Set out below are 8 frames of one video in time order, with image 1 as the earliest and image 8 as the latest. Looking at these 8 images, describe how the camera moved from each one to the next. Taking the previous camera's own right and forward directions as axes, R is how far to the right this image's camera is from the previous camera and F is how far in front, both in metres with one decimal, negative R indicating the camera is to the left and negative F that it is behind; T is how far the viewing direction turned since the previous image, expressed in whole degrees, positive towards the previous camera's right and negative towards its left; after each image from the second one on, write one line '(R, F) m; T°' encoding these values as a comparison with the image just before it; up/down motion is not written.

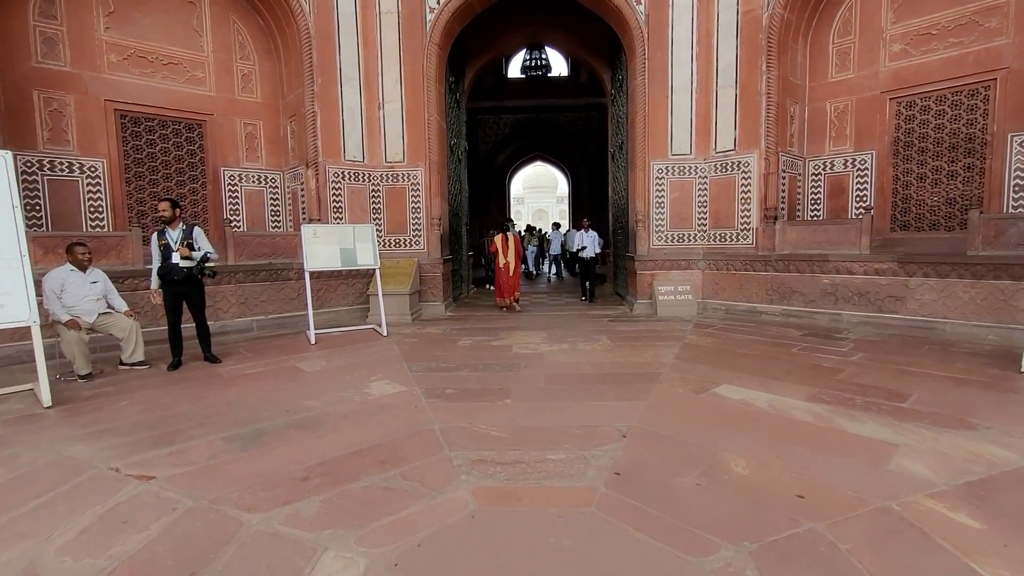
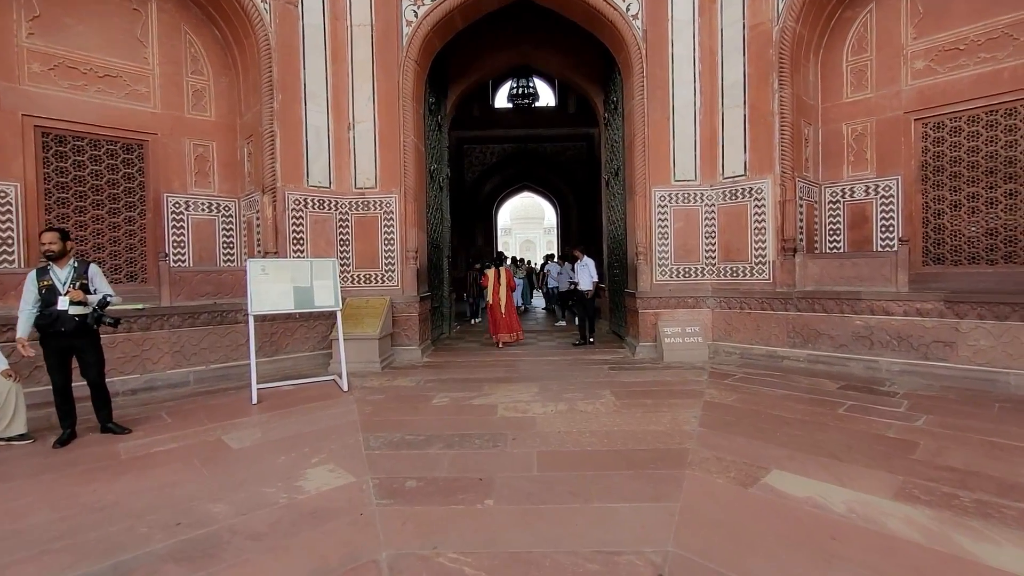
(0.0, +0.8) m; +1°
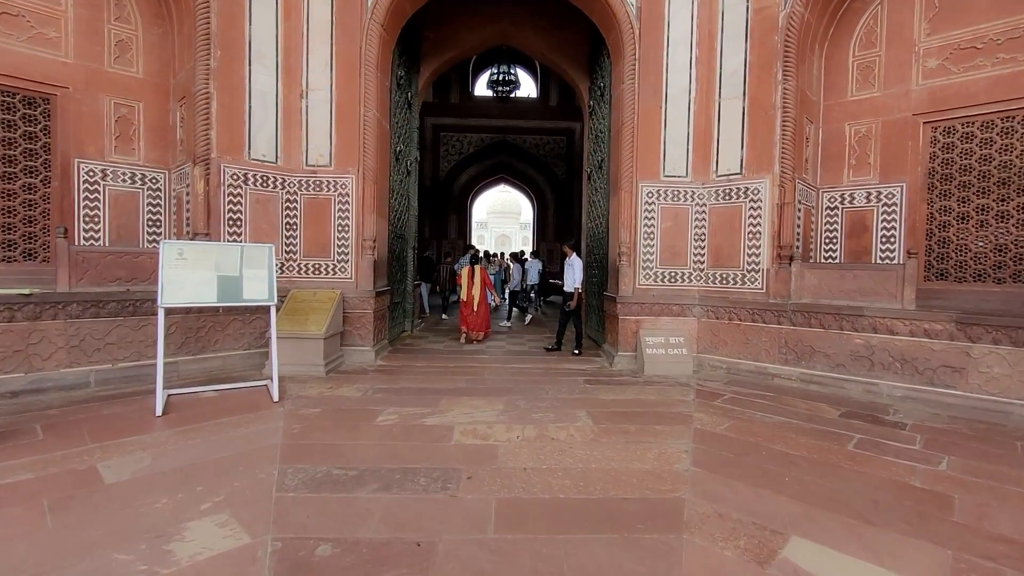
(+0.1, +0.6) m; +3°
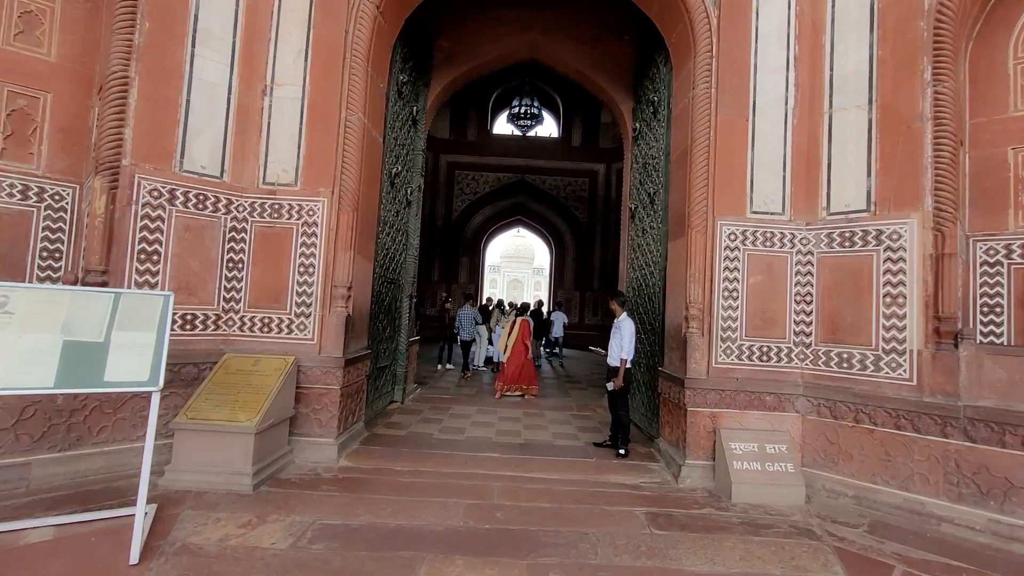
(-0.1, +1.5) m; -1°
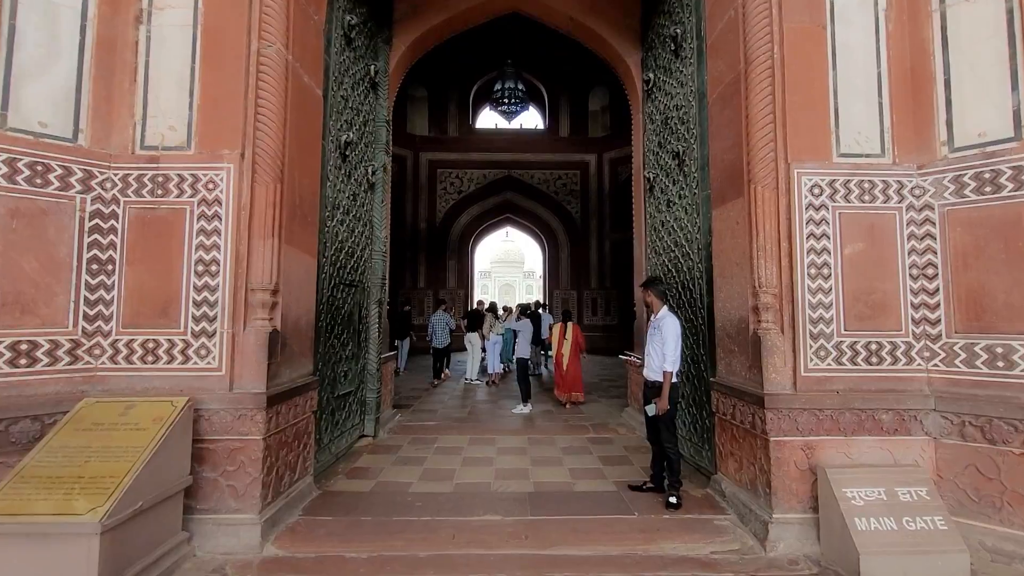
(0.0, +1.1) m; +1°
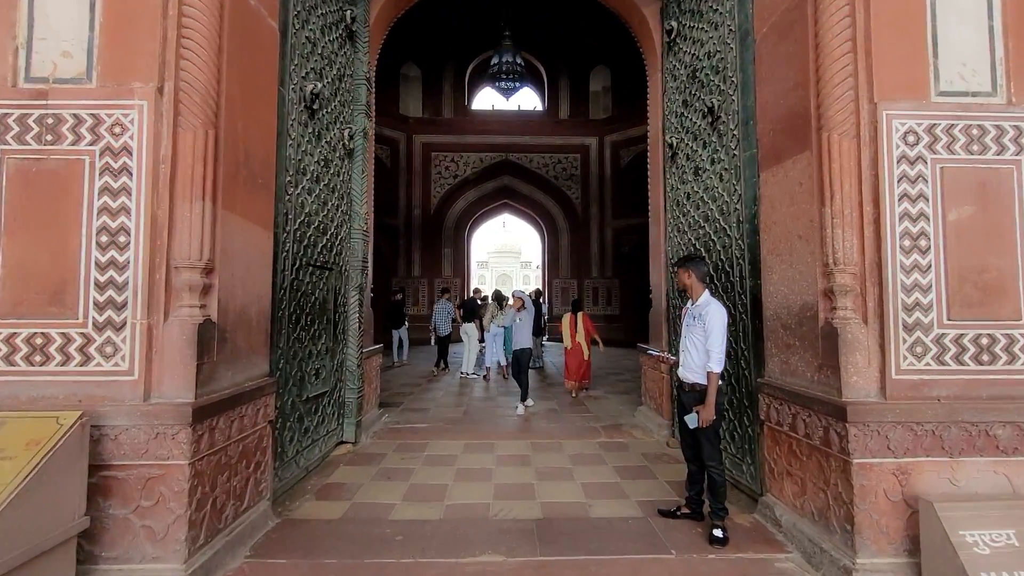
(0.0, +0.6) m; 0°
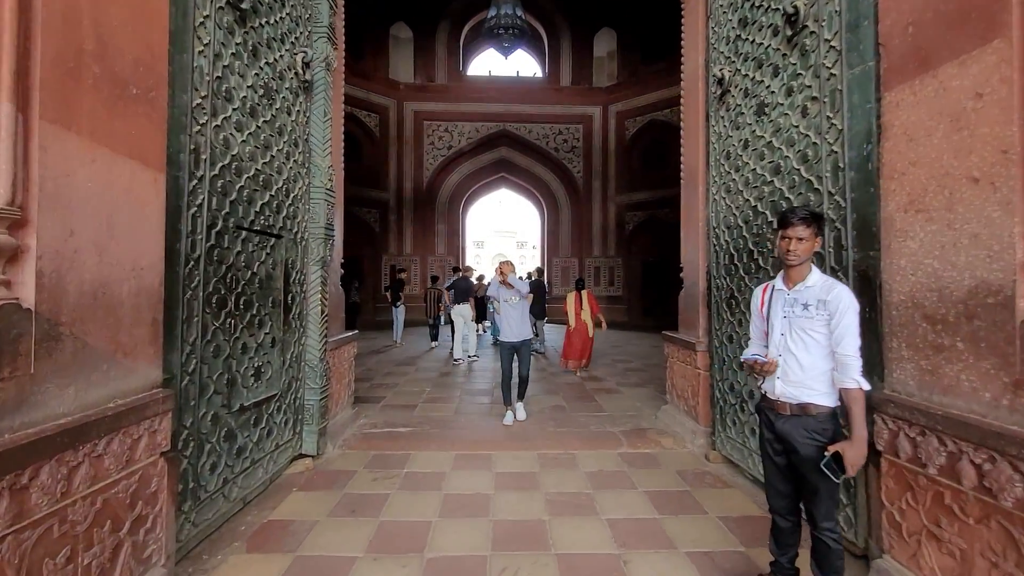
(0.0, +0.8) m; +1°
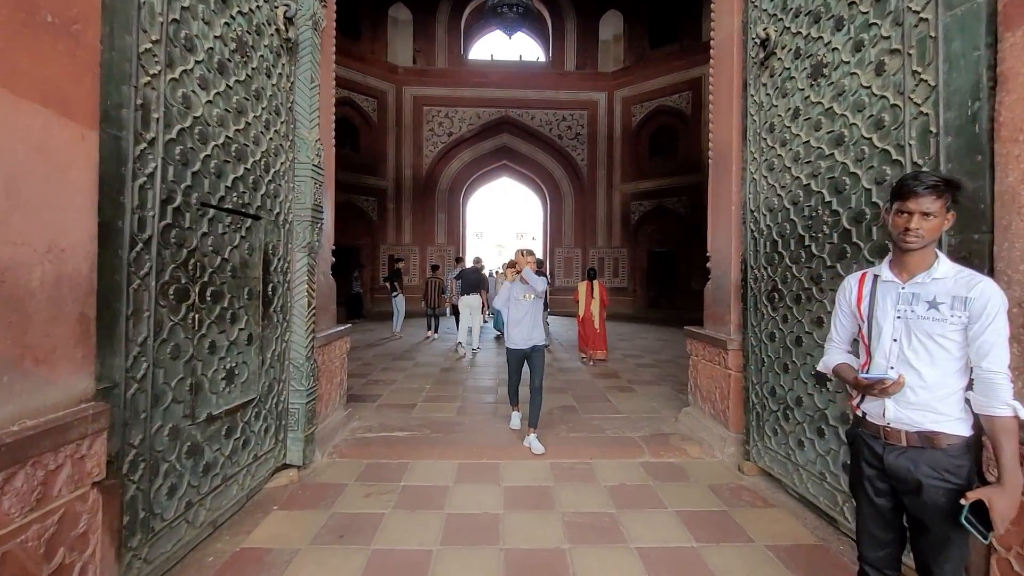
(-0.1, +0.4) m; 0°
